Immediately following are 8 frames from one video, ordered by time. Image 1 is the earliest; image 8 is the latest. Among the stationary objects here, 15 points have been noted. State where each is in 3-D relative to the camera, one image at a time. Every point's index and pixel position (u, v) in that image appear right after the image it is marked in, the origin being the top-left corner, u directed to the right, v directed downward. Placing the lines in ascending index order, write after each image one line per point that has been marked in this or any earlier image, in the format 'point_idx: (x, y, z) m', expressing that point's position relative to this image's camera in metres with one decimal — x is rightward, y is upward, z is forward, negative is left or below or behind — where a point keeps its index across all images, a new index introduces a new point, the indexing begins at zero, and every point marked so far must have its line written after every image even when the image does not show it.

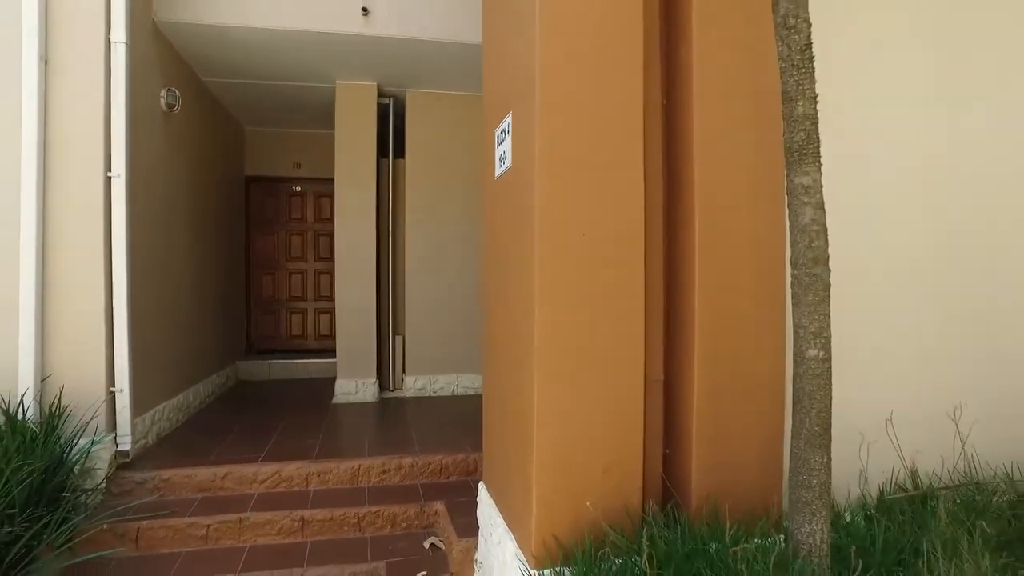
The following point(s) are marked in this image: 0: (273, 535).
0: (-1.6, -1.6, +3.7) m
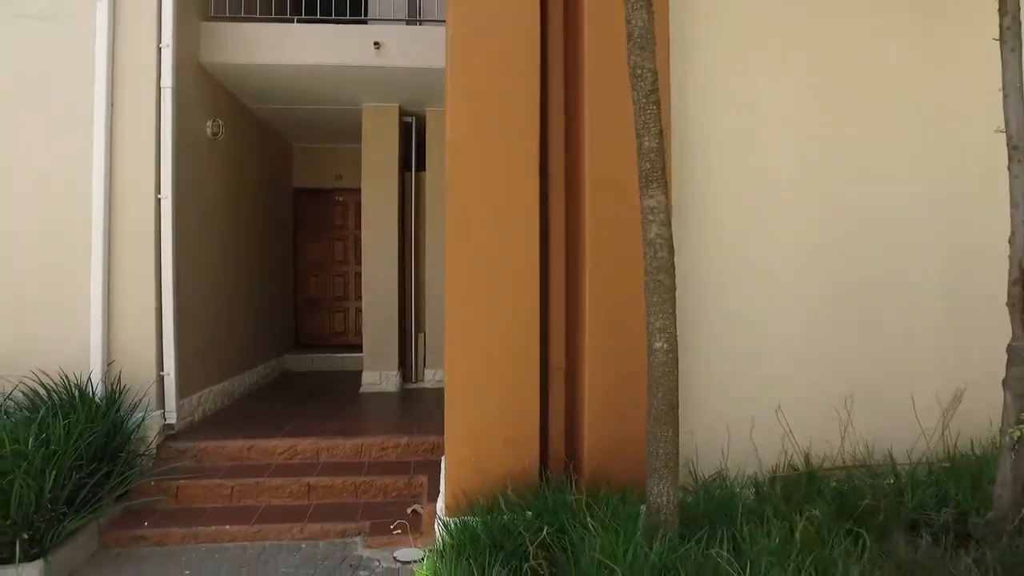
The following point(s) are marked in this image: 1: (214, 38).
0: (-1.8, -1.7, +4.5) m
1: (-2.9, +2.5, +5.6) m
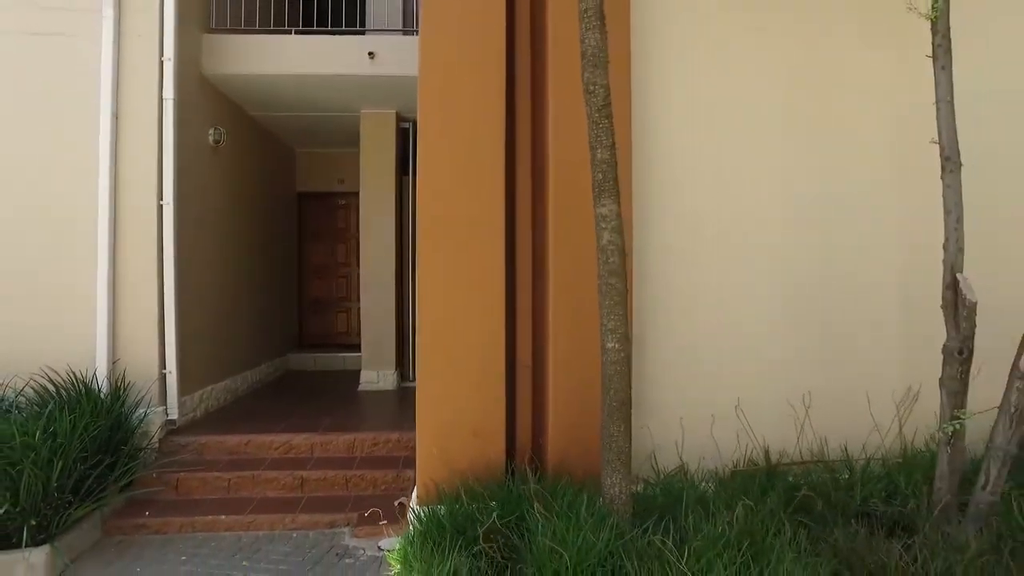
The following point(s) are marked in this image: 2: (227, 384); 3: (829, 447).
0: (-1.9, -1.7, +4.7) m
1: (-3.1, +2.5, +5.9) m
2: (-3.2, -1.1, +6.4) m
3: (+1.9, -1.0, +3.4) m
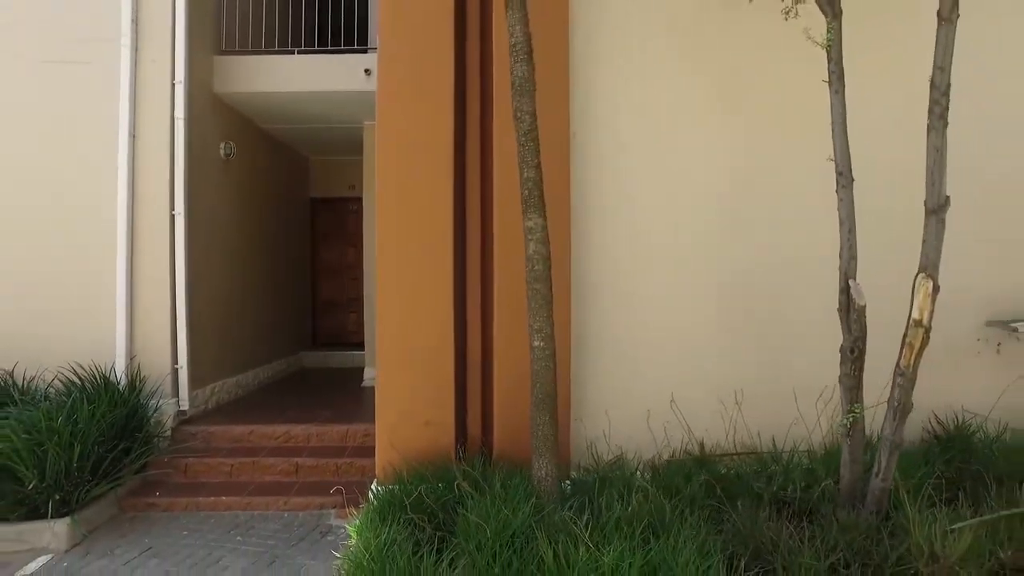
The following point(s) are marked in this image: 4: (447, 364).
0: (-2.2, -1.7, +5.2) m
1: (-3.2, +2.5, +6.4) m
2: (-3.3, -1.1, +6.9) m
3: (+1.6, -1.0, +3.7) m
4: (-0.4, -0.4, +3.4) m
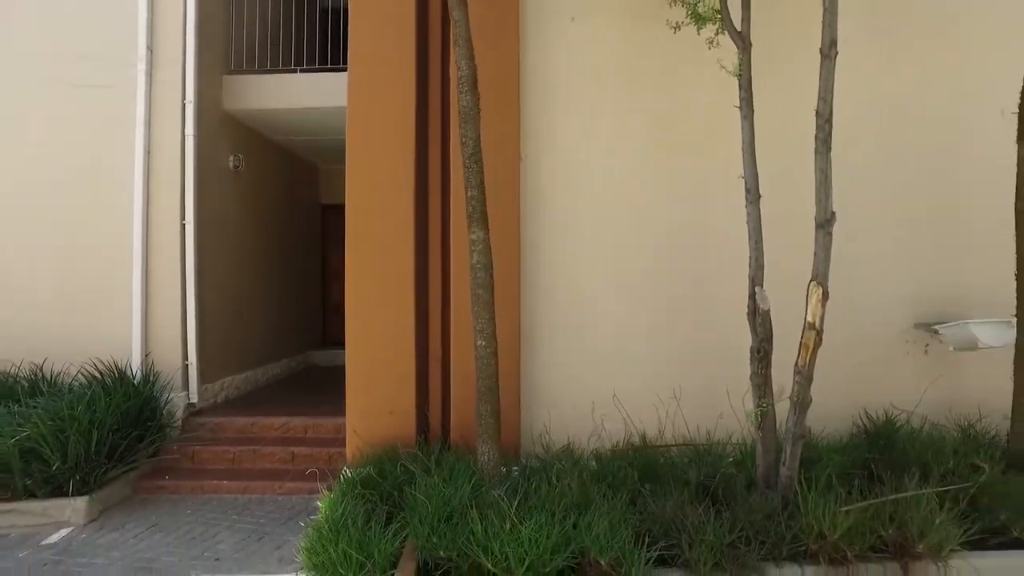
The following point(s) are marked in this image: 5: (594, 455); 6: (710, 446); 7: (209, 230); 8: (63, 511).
0: (-2.4, -1.7, +5.6) m
1: (-3.4, +2.5, +6.9) m
2: (-3.5, -1.1, +7.4) m
3: (+1.3, -1.0, +4.0) m
4: (-0.7, -0.5, +3.8) m
5: (+0.5, -1.1, +3.8) m
6: (+1.3, -1.0, +3.7) m
7: (-3.5, +0.7, +6.6) m
8: (-3.7, -1.8, +4.6) m
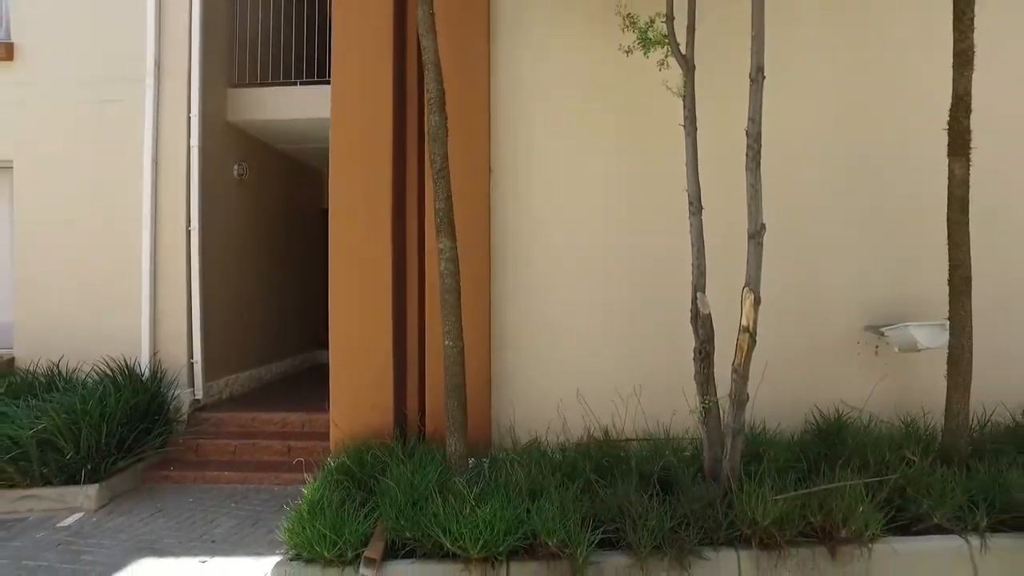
0: (-2.6, -1.8, +6.0) m
1: (-3.5, +2.4, +7.3) m
2: (-3.6, -1.2, +7.8) m
3: (+1.1, -1.0, +4.3) m
4: (-0.9, -0.5, +4.1) m
5: (+0.3, -1.1, +4.0) m
6: (+1.1, -1.1, +4.0) m
7: (-3.7, +0.6, +6.9) m
8: (-3.9, -1.8, +5.0) m
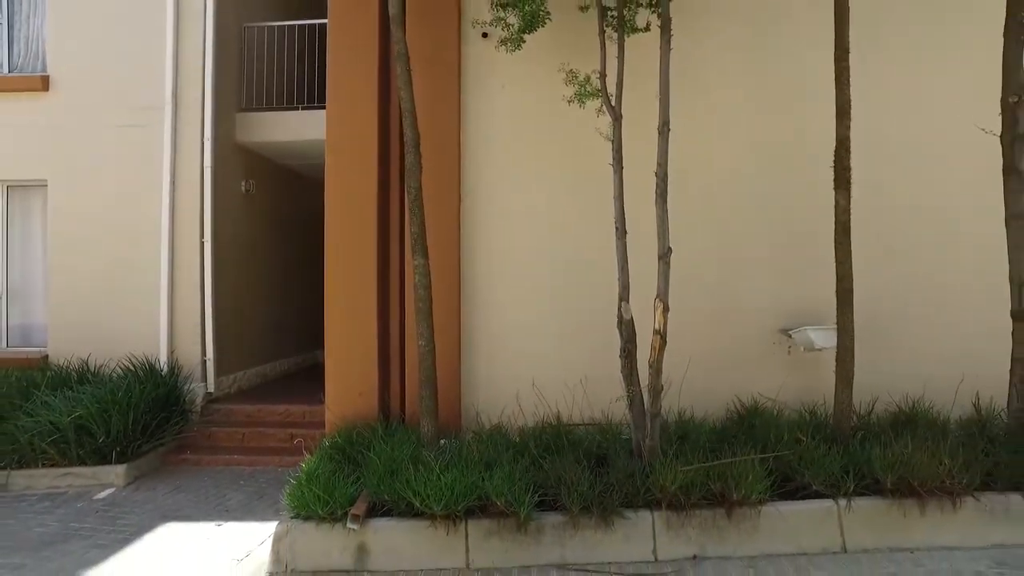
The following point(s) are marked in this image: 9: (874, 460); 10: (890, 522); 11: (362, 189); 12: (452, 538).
0: (-2.8, -1.8, +6.8) m
1: (-3.8, +2.4, +8.1) m
2: (-3.9, -1.2, +8.6) m
3: (+0.8, -1.1, +5.0) m
4: (-1.2, -0.6, +4.9) m
5: (0.0, -1.2, +4.8) m
6: (+0.8, -1.2, +4.8) m
7: (-3.9, +0.6, +7.7) m
8: (-4.2, -1.9, +5.8) m
9: (+2.6, -1.2, +4.0) m
10: (+2.6, -1.6, +3.9) m
11: (-1.3, +0.8, +4.9) m
12: (-0.4, -1.7, +3.9) m
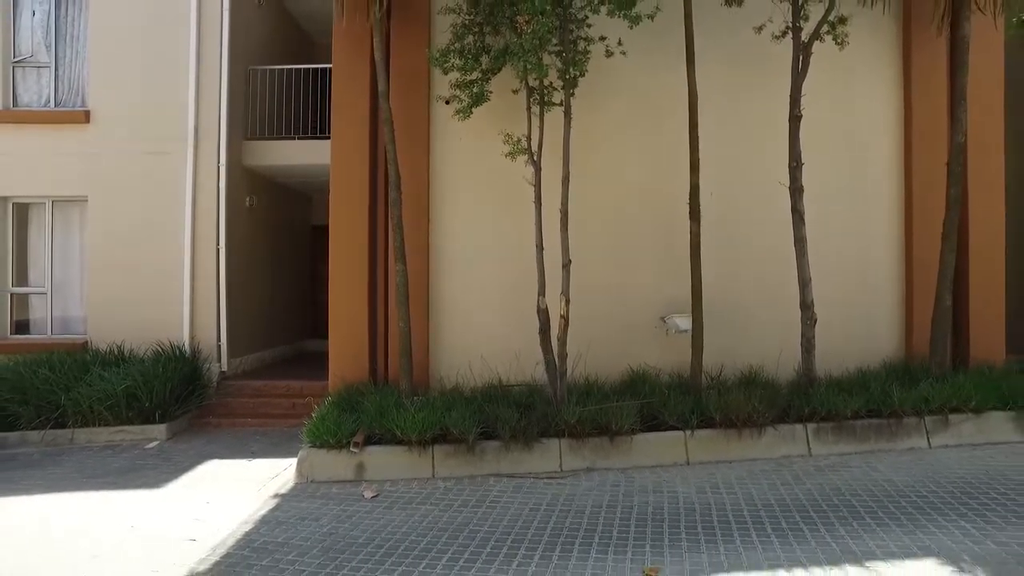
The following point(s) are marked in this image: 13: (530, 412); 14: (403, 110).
0: (-3.5, -1.8, +8.4) m
1: (-4.5, +2.4, +9.7) m
2: (-4.6, -1.2, +10.2) m
3: (+0.2, -1.1, +6.9) m
4: (-1.7, -0.6, +6.7) m
5: (-0.5, -1.2, +6.6) m
6: (+0.3, -1.1, +6.6) m
7: (-4.6, +0.6, +9.4) m
8: (-4.7, -1.9, +7.4) m
9: (+2.1, -1.2, +6.0) m
10: (+2.1, -1.6, +5.9) m
11: (-1.8, +0.8, +6.7) m
12: (-0.9, -1.7, +5.7) m
13: (+0.2, -1.3, +6.0) m
14: (-1.3, +2.1, +6.7) m
